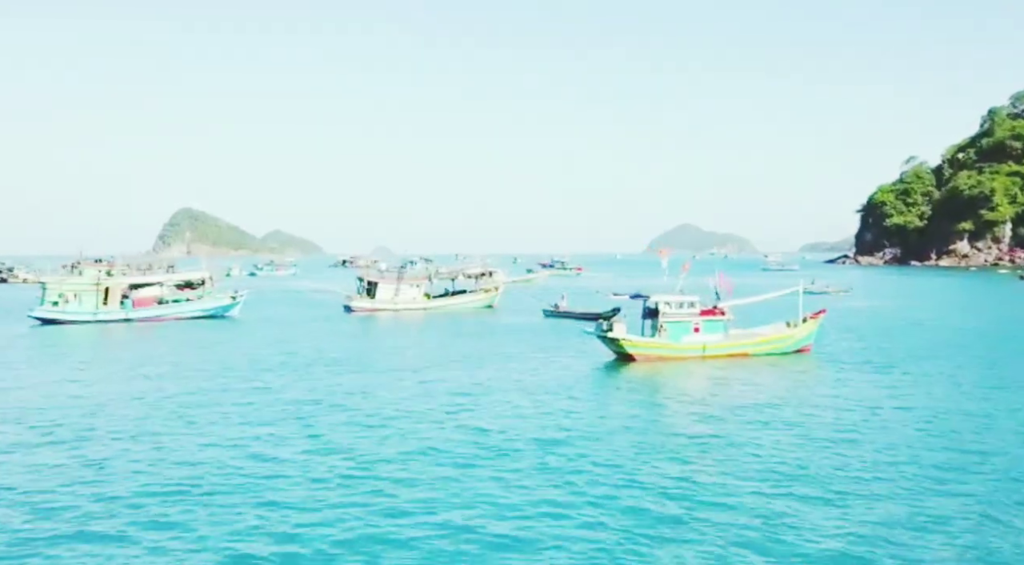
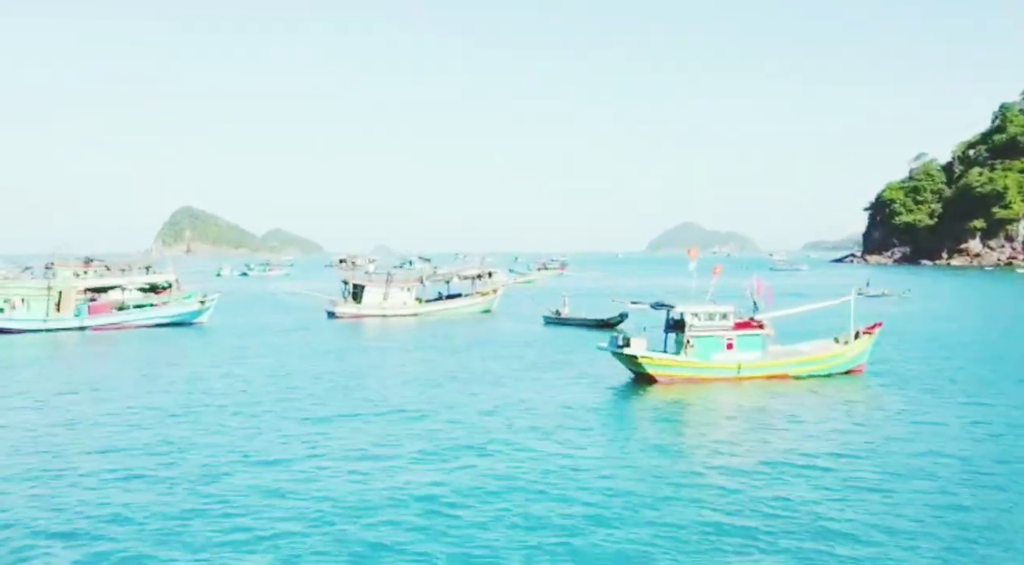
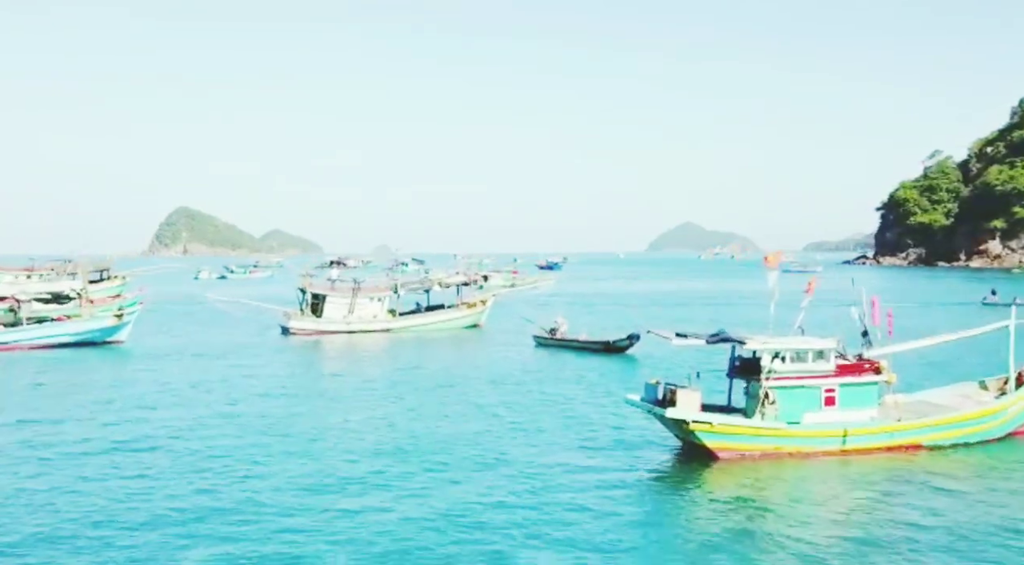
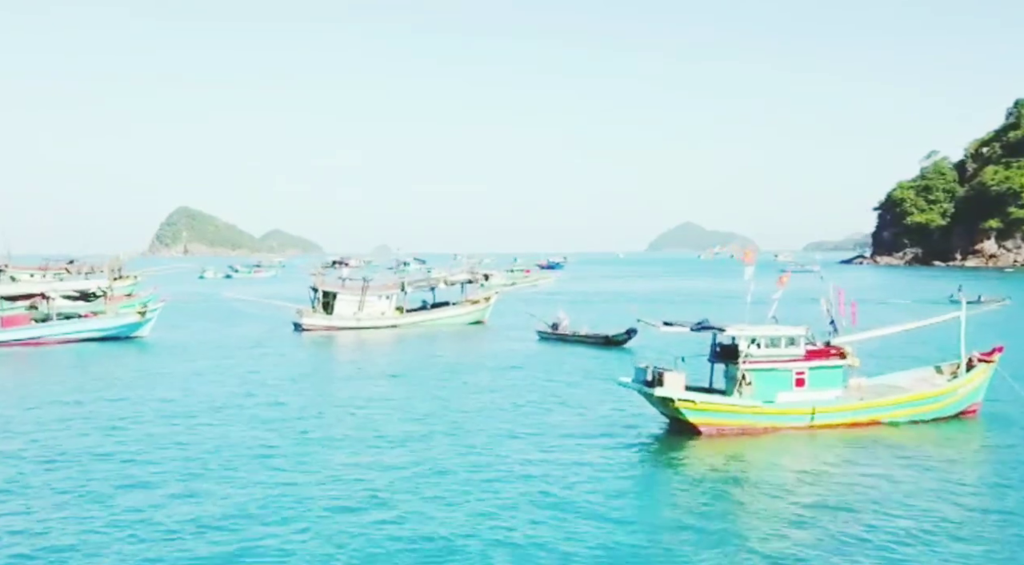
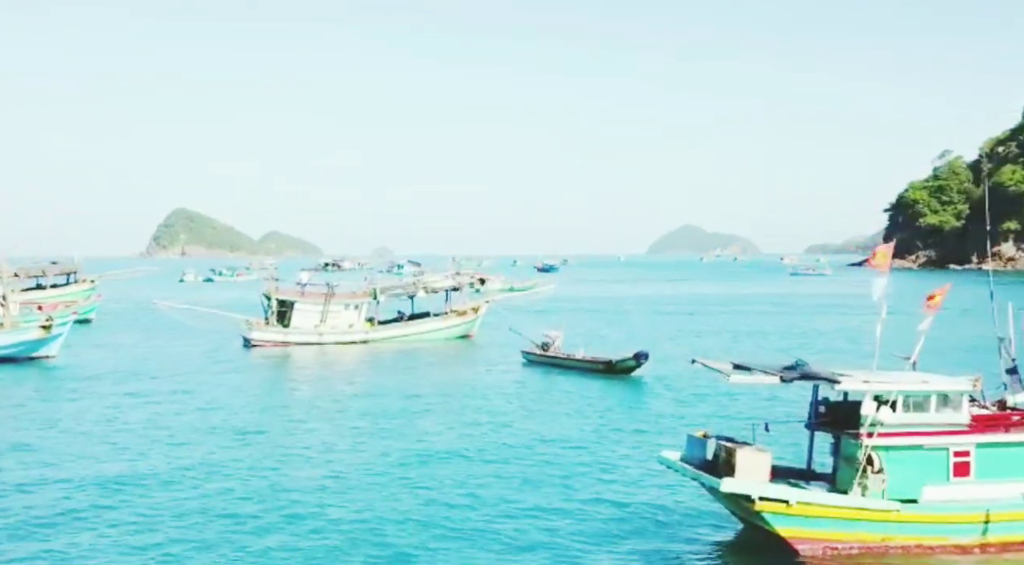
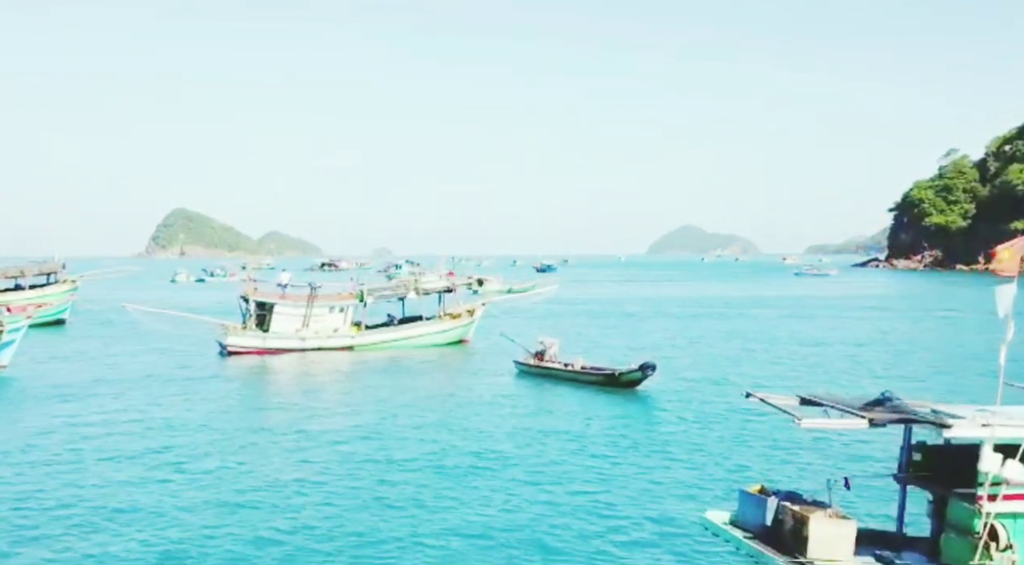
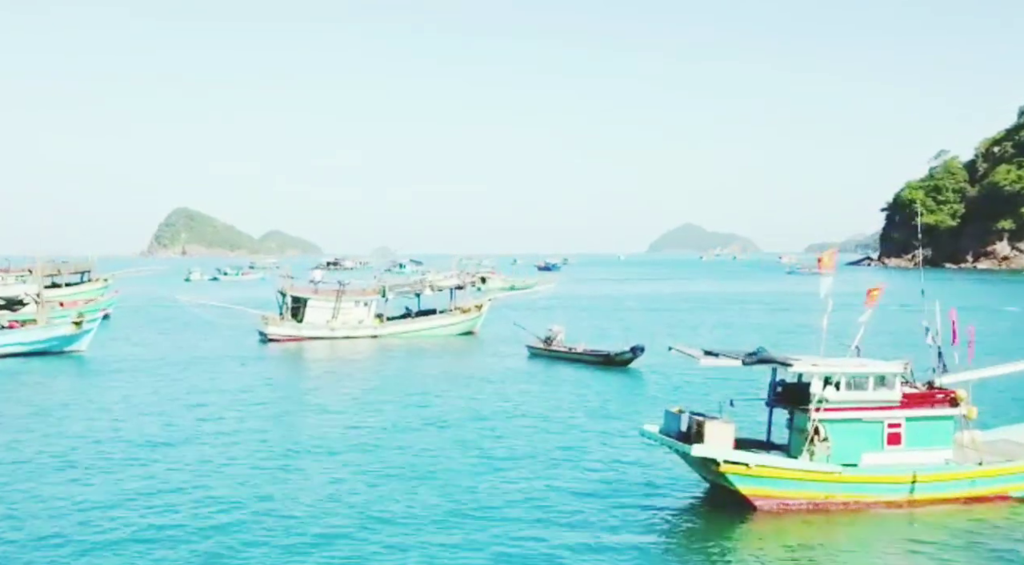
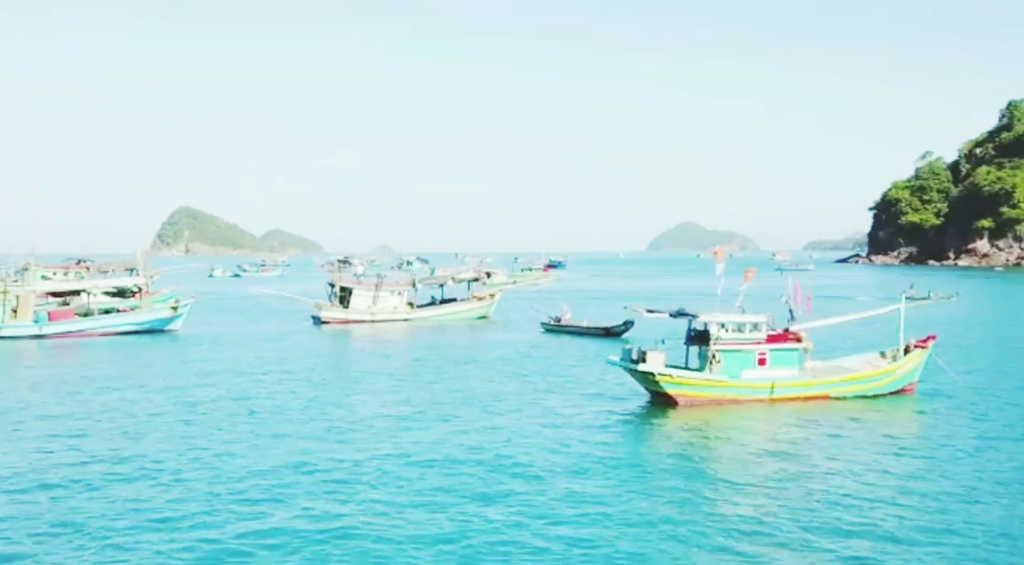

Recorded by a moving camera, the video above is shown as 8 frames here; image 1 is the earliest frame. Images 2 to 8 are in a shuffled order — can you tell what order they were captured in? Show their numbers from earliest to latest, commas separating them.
2, 8, 4, 3, 7, 5, 6
